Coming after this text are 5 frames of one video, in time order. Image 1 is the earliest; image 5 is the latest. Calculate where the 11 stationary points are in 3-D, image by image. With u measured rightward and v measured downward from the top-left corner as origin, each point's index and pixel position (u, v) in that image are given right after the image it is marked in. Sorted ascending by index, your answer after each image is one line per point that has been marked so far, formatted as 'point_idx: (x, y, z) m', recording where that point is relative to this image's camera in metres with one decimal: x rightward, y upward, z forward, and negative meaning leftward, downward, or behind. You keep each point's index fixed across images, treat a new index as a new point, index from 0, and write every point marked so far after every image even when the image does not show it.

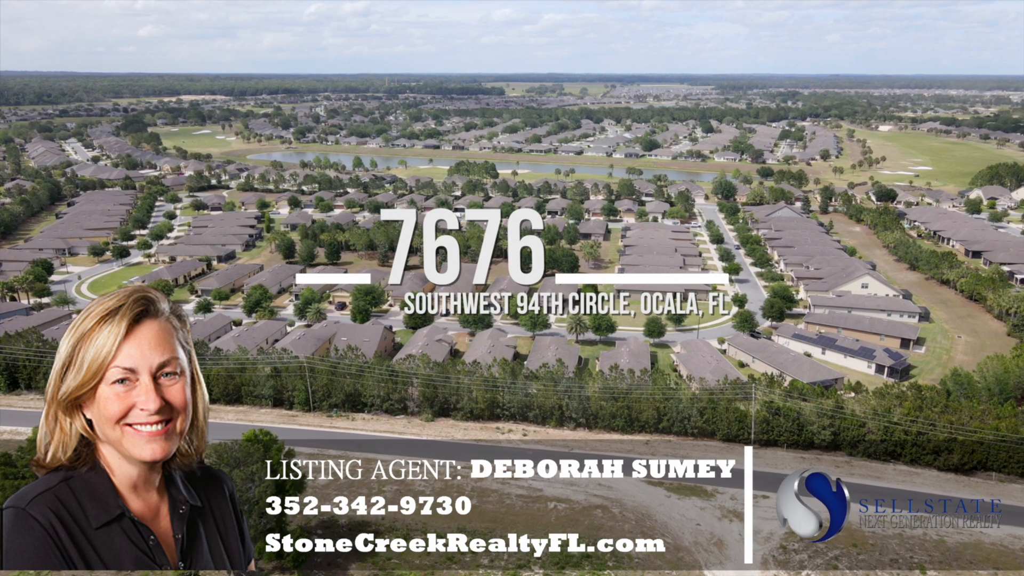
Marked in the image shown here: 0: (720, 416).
0: (+9.1, -5.7, +32.1) m
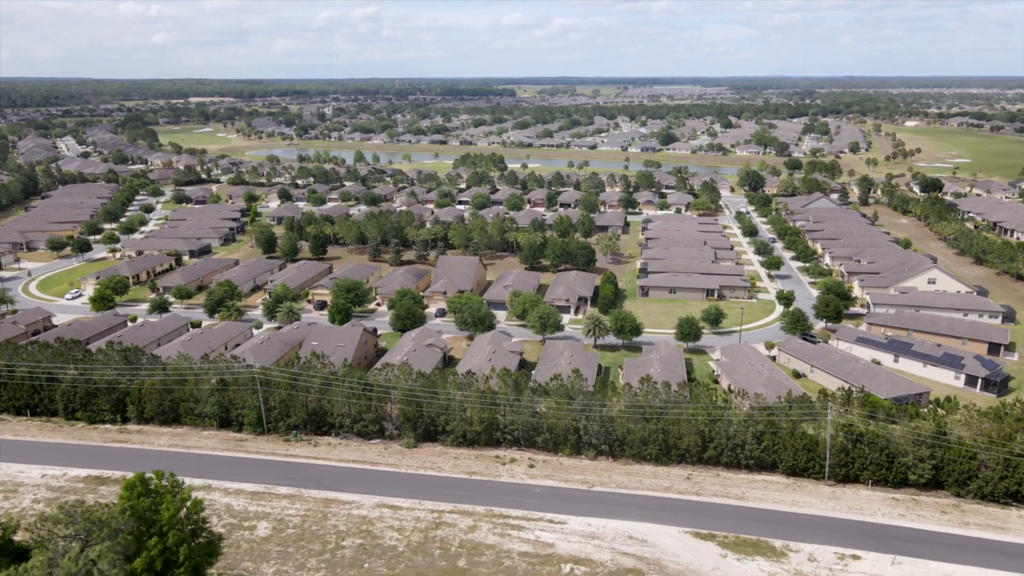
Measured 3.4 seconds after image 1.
0: (+9.2, -5.4, +24.9) m
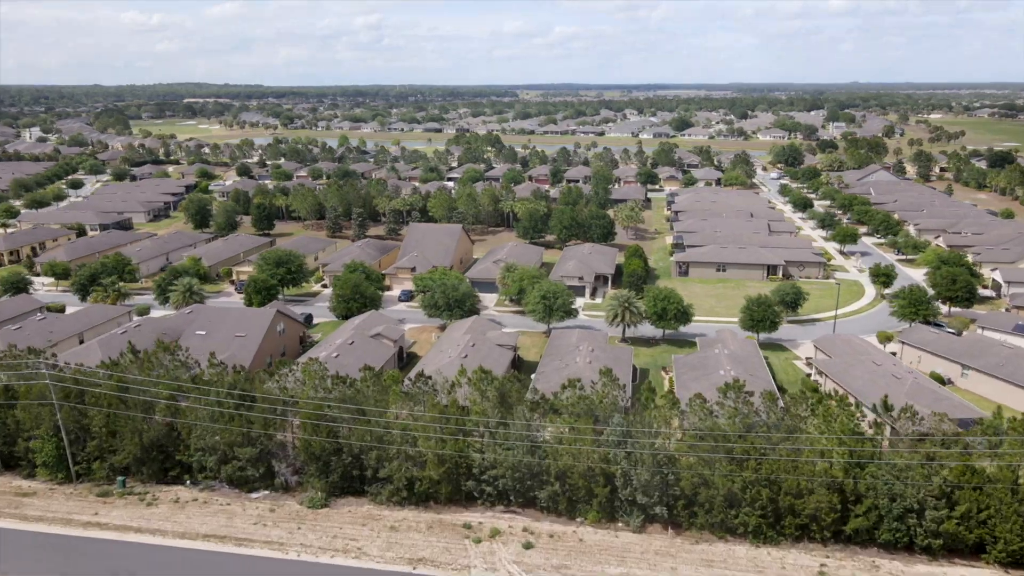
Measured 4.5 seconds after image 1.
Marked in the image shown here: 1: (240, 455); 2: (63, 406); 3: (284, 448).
0: (+8.8, -4.1, +13.3) m
1: (-5.9, -3.6, +15.8) m
2: (-10.1, -2.7, +16.4) m
3: (-5.1, -3.6, +16.3) m
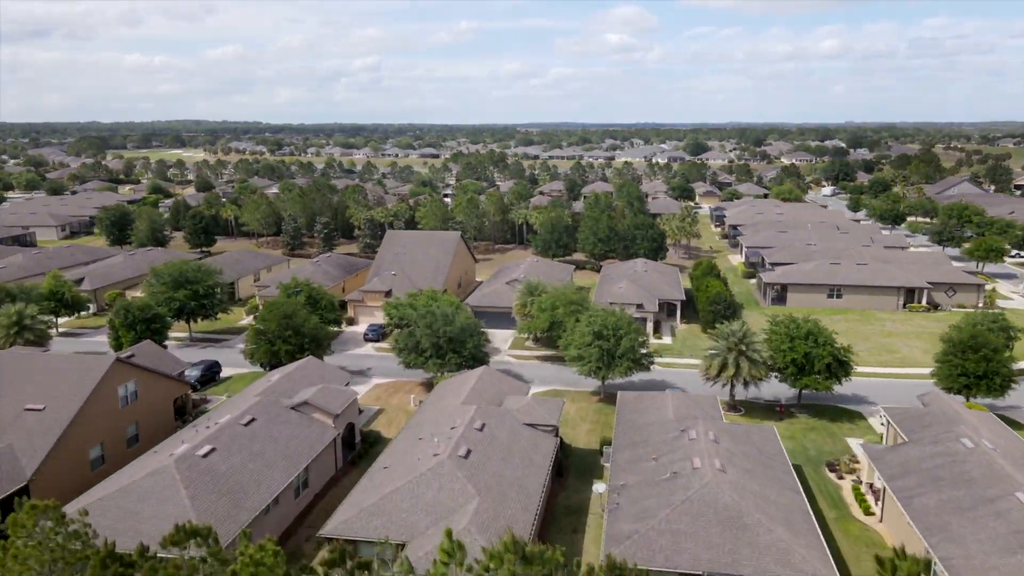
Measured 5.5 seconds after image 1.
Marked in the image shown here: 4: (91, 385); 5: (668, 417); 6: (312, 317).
0: (+9.5, -4.1, +2.6) m
1: (-5.2, -3.8, +5.0) m
2: (-9.4, -2.8, +5.7) m
3: (-4.4, -3.8, +5.5) m
4: (-7.0, -1.6, +12.1) m
5: (+2.6, -2.2, +12.2) m
6: (-4.9, -0.7, +17.8) m
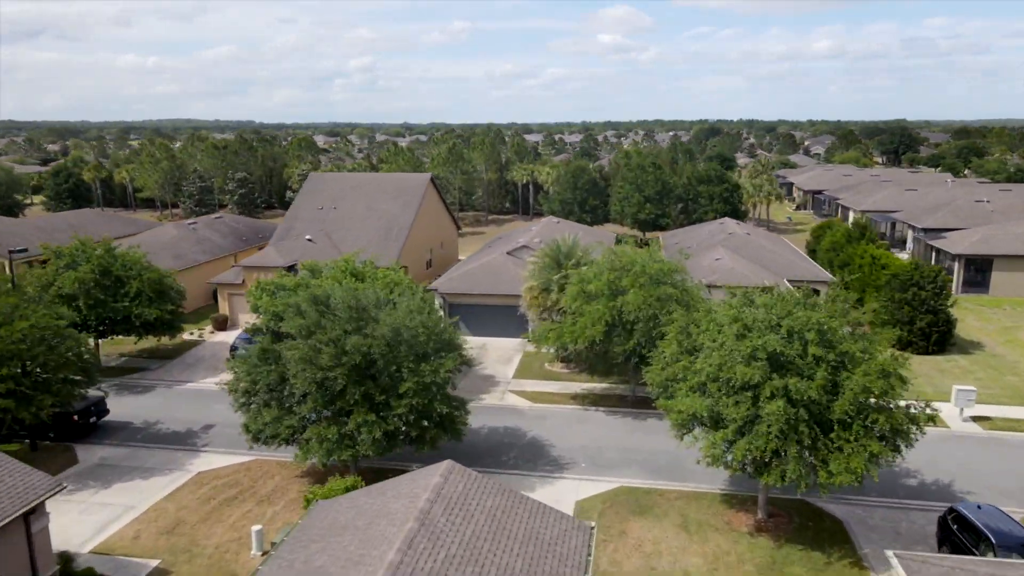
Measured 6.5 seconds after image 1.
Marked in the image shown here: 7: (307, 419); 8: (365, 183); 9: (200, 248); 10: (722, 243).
0: (+9.7, -3.6, -7.6) m
1: (-5.0, -3.3, -5.1) m
2: (-9.2, -2.4, -4.5) m
3: (-4.2, -3.3, -4.6) m
4: (-6.9, -1.2, +1.9) m
5: (+2.7, -1.7, +2.1) m
6: (-4.7, -0.3, +7.6) m
7: (-1.8, -1.2, +6.4) m
8: (-3.0, +2.0, +15.3) m
9: (-6.1, +0.8, +14.1) m
10: (+3.9, +0.9, +13.3) m
